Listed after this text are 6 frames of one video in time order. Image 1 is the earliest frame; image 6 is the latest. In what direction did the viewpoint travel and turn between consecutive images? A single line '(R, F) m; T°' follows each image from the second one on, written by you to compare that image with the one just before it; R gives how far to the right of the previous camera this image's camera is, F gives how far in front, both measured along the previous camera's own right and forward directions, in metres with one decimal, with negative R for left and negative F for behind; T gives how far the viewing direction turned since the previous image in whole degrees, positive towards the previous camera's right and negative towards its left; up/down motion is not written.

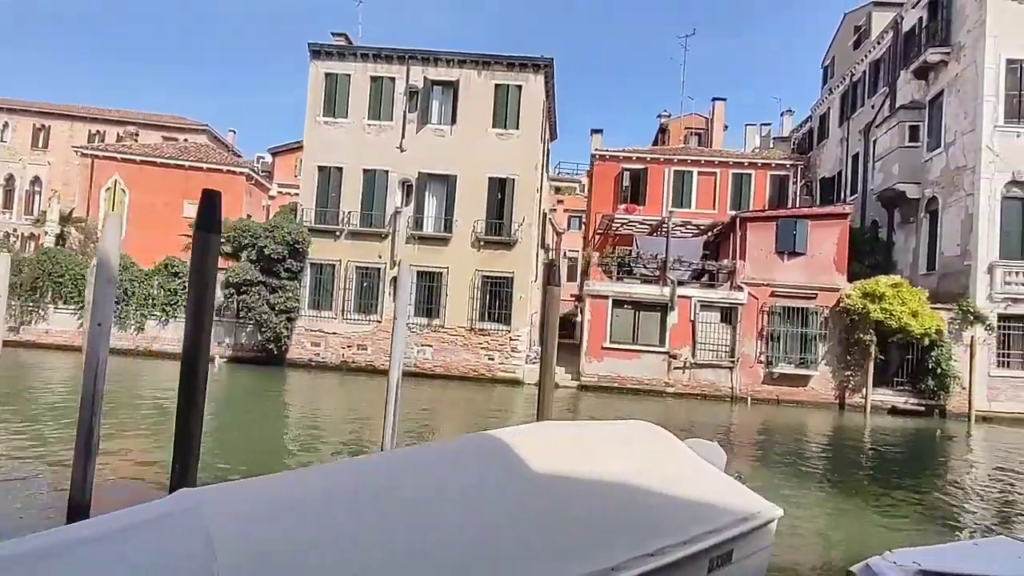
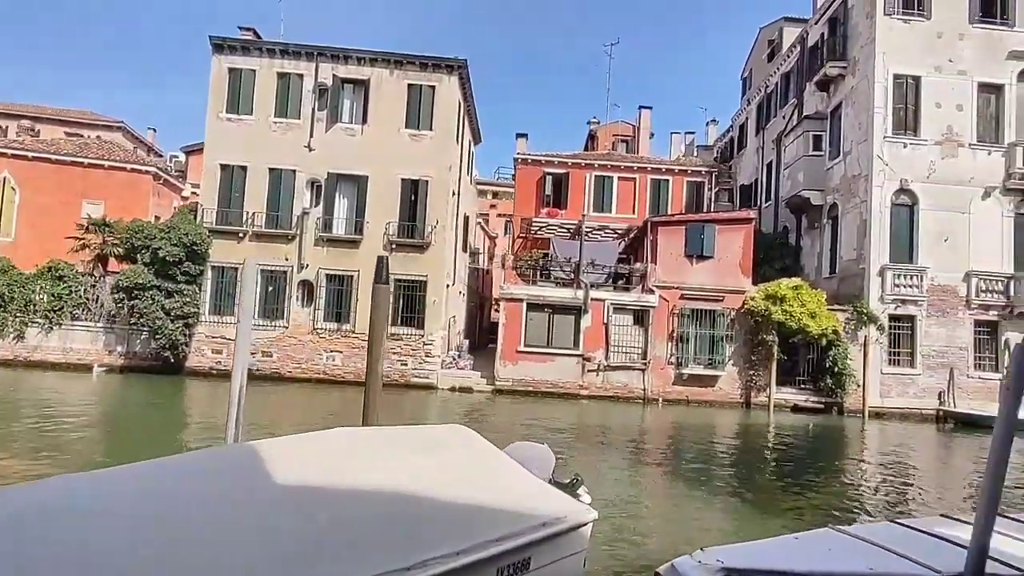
(+1.5, +0.2) m; +5°
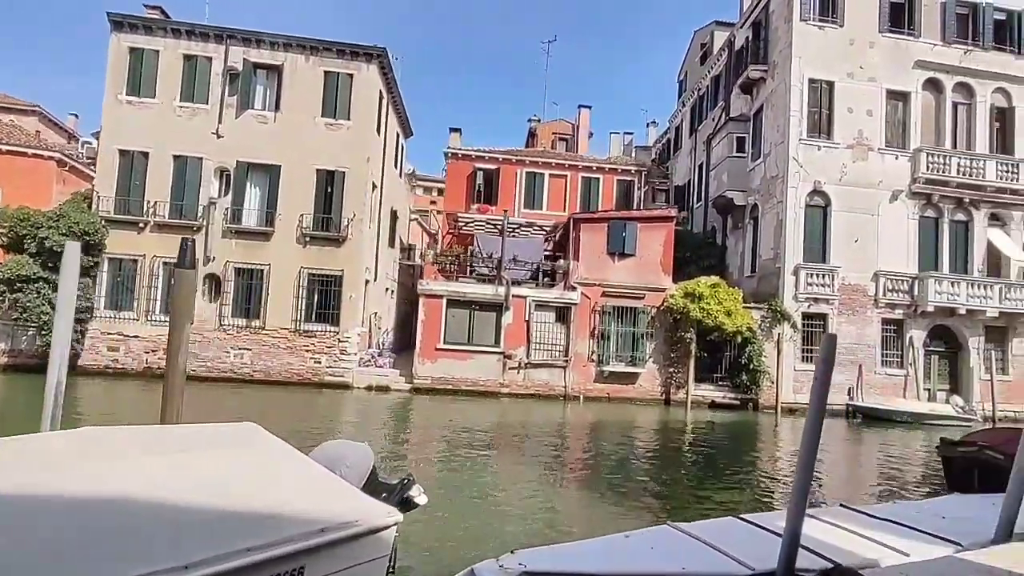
(+1.5, +0.4) m; +4°
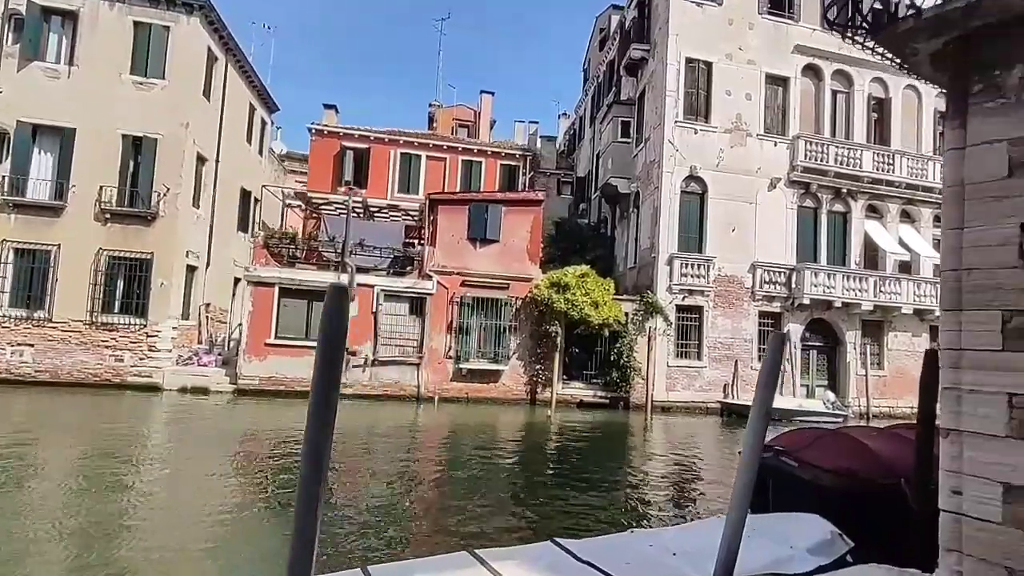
(+3.7, +2.1) m; +5°
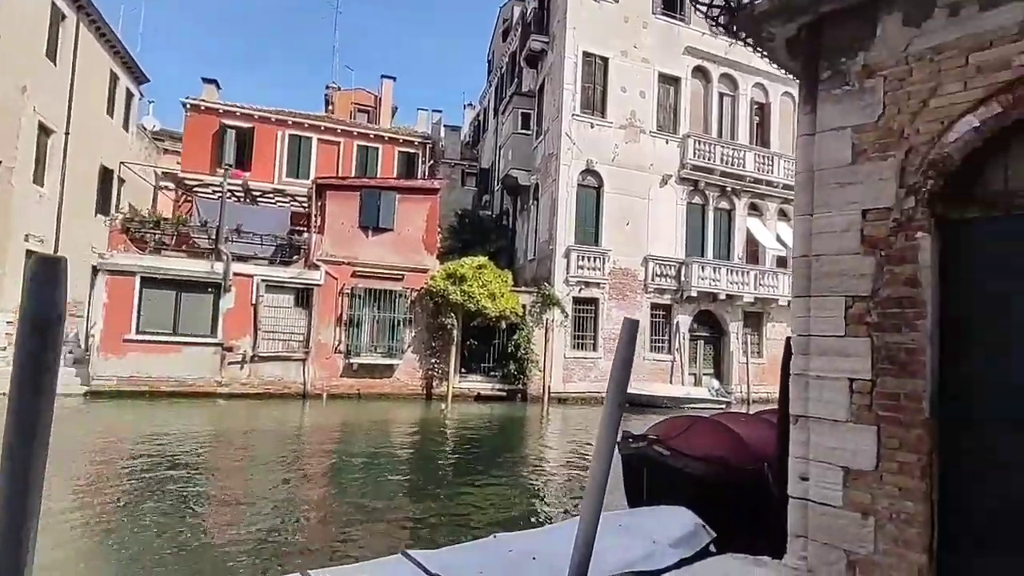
(+0.6, +0.5) m; +9°
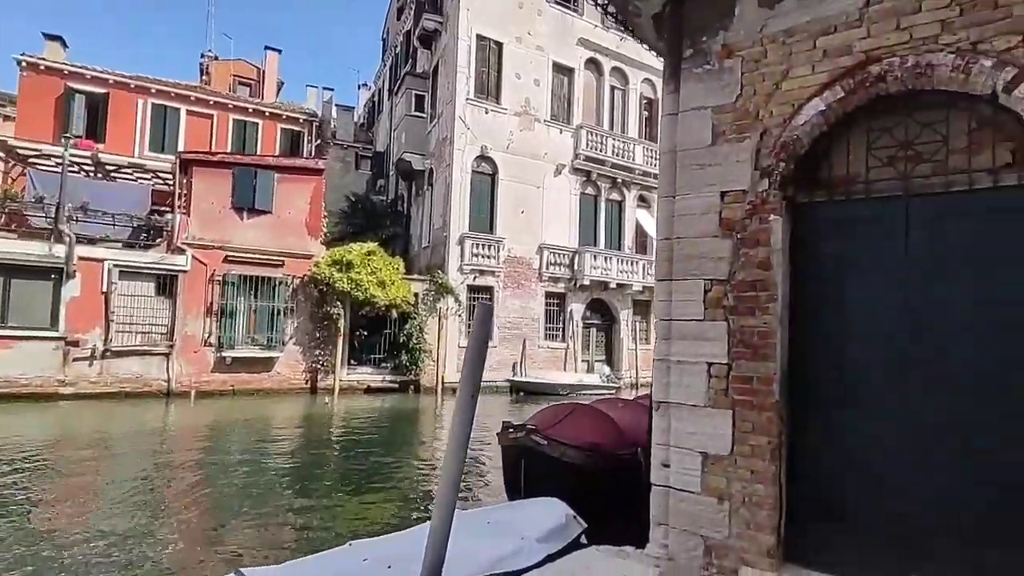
(+0.4, +0.4) m; +10°
